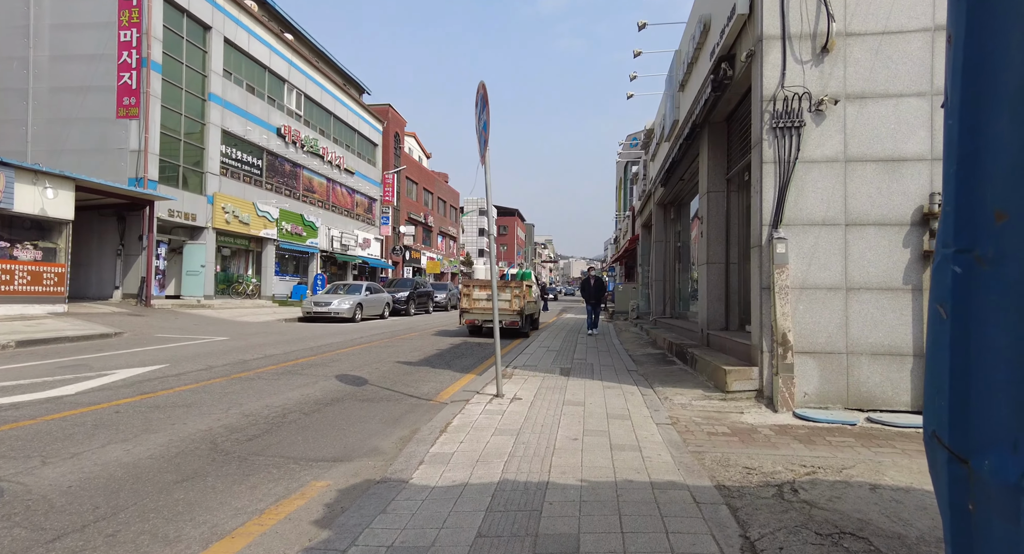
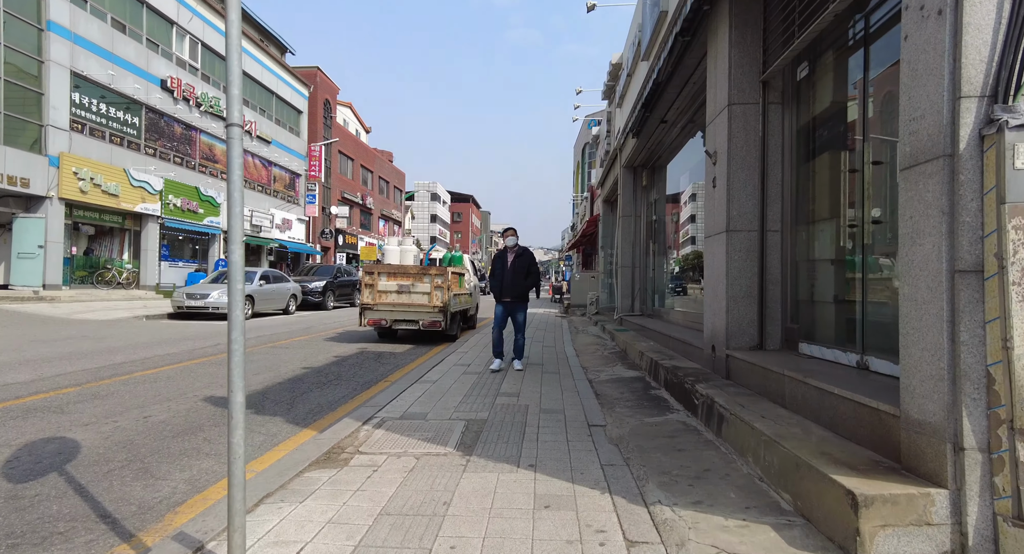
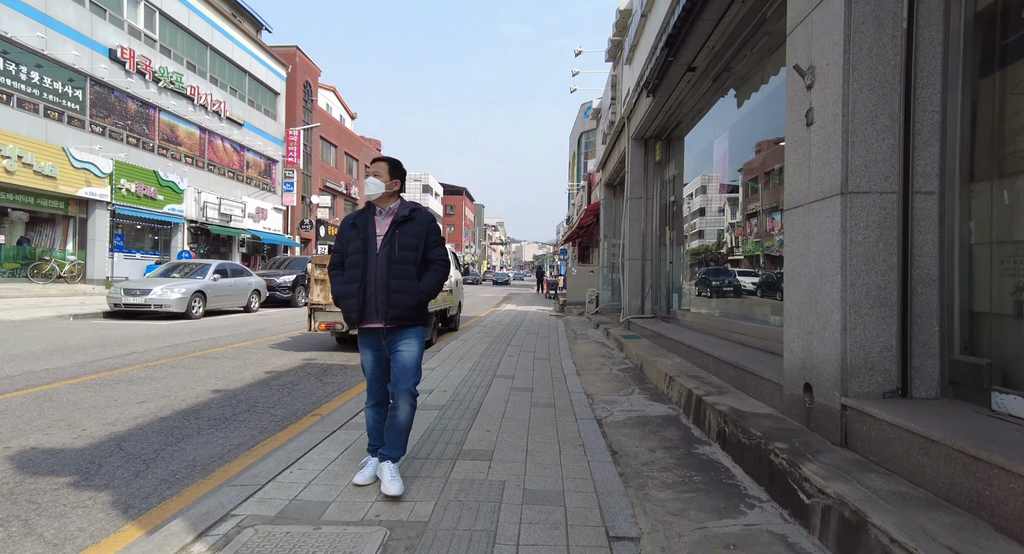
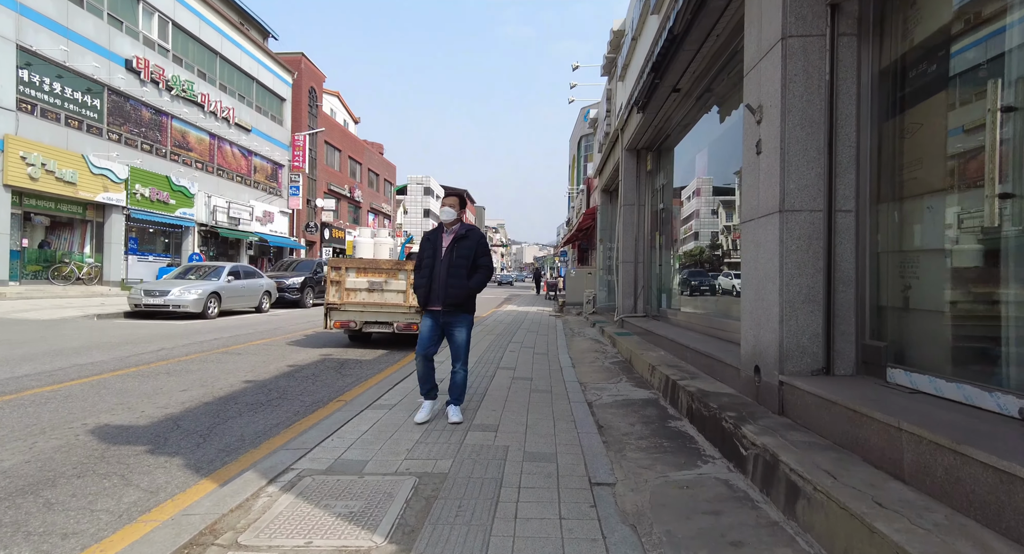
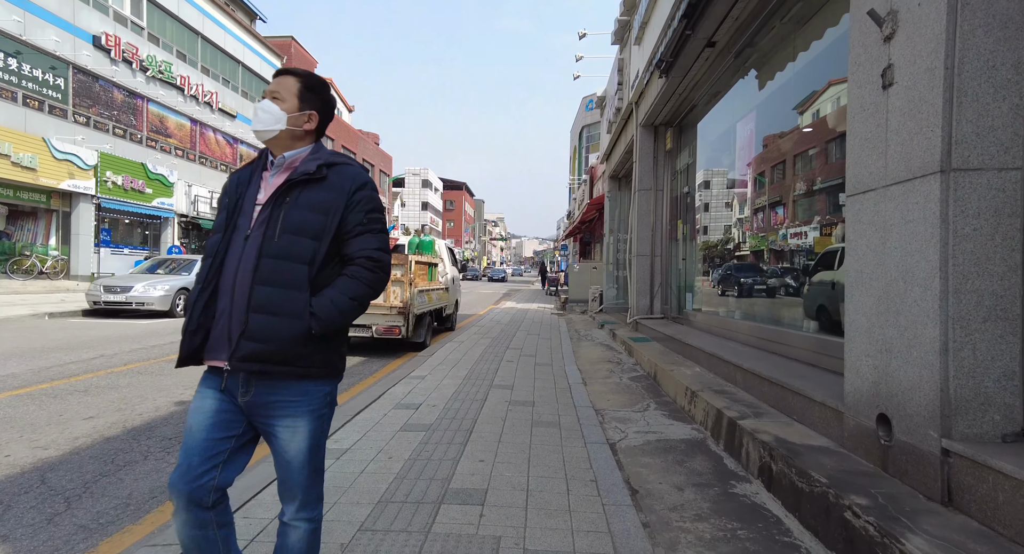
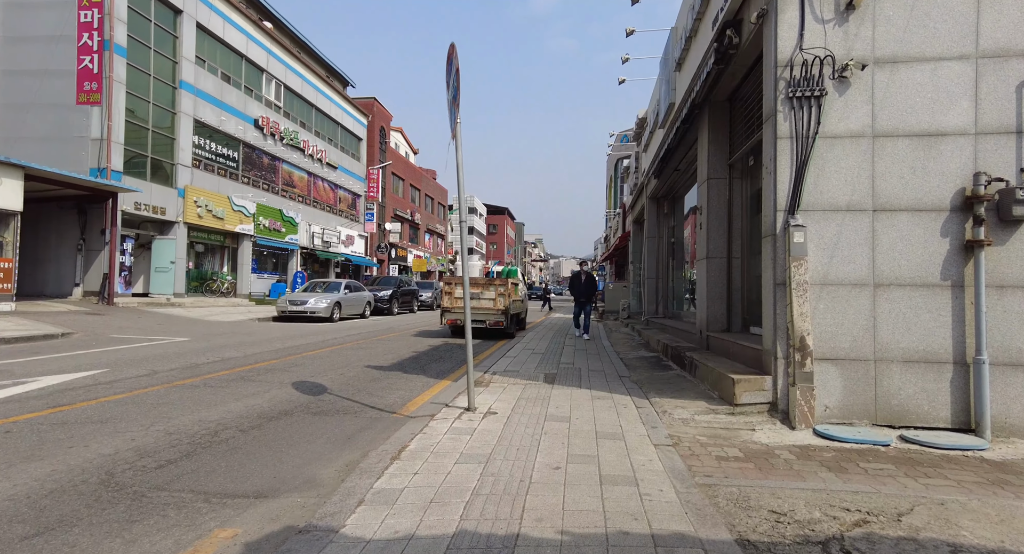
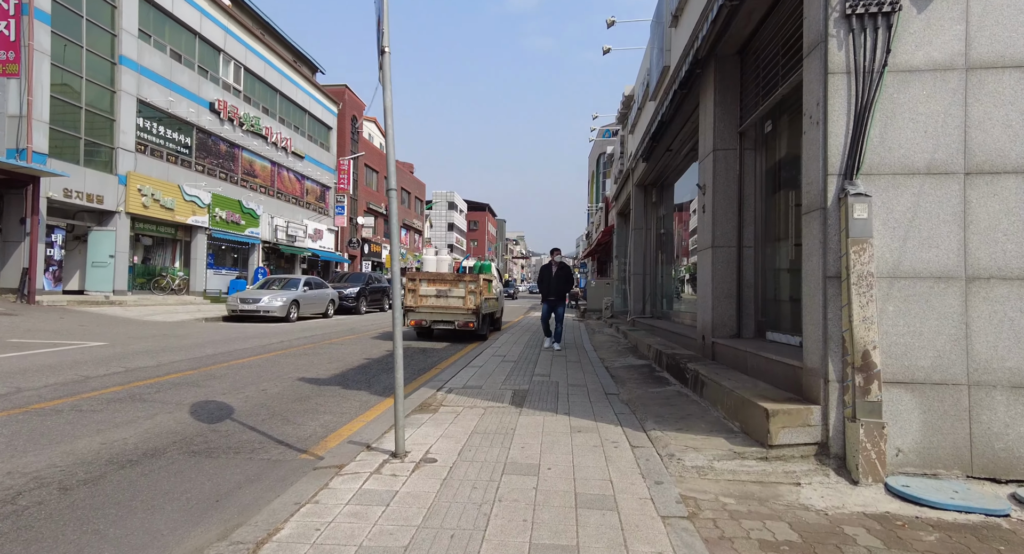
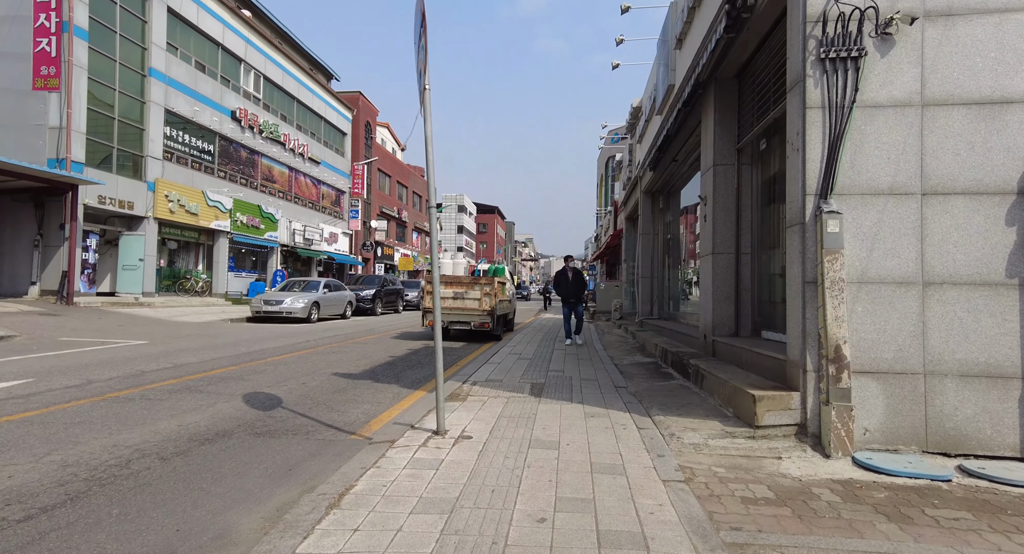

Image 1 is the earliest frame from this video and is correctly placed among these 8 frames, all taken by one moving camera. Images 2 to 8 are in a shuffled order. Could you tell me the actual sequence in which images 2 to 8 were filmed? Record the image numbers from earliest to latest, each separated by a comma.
6, 8, 7, 2, 4, 3, 5
